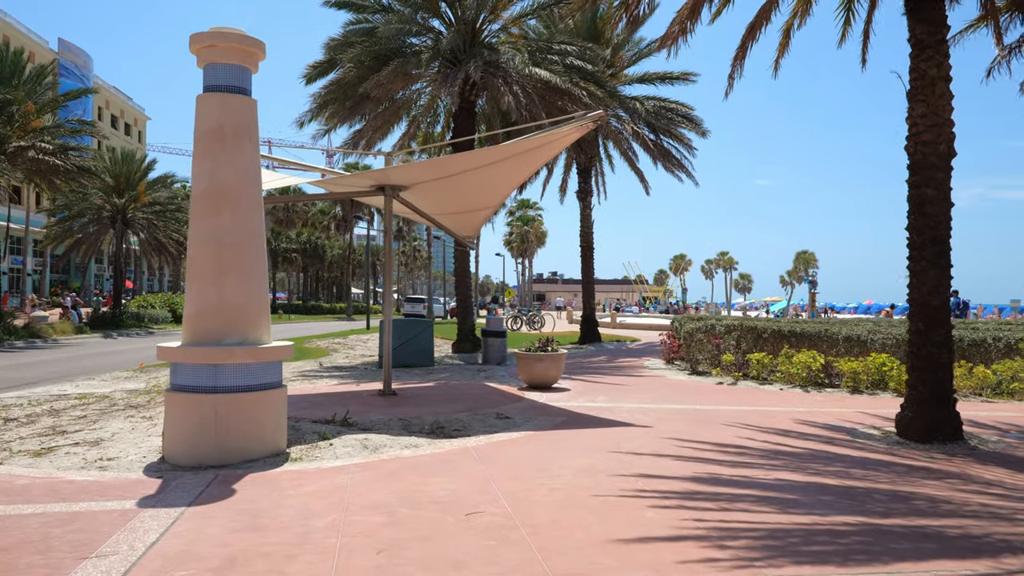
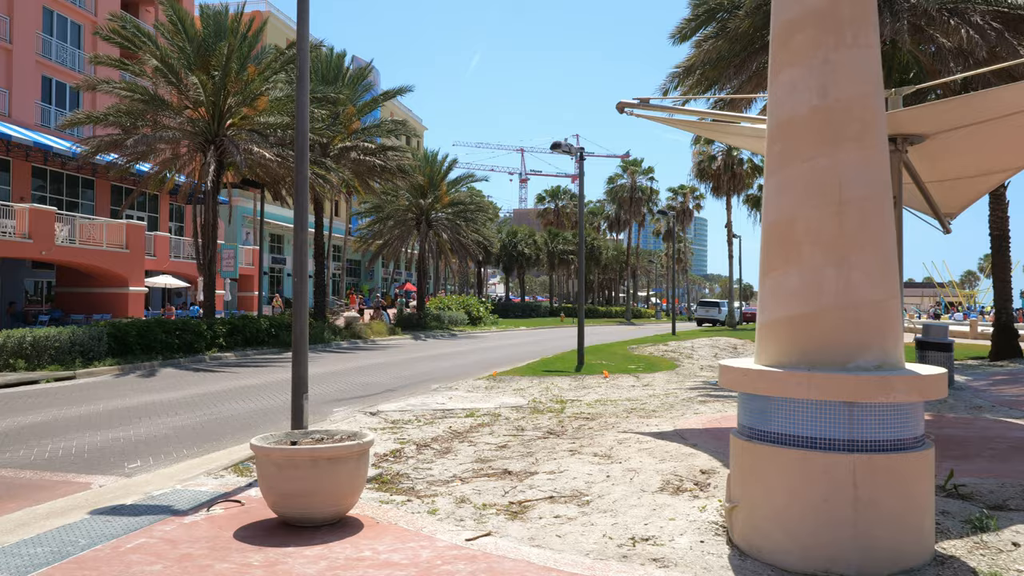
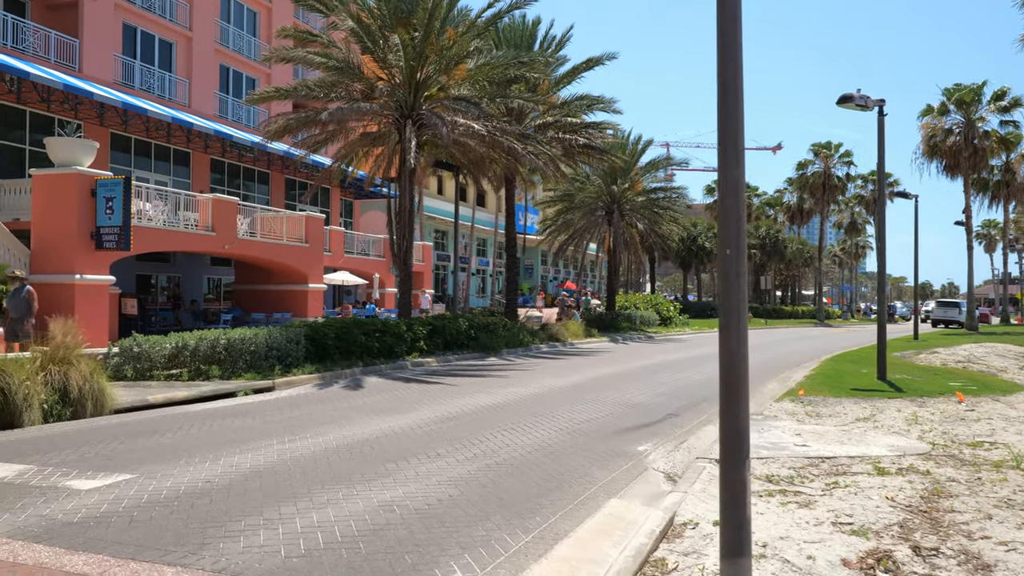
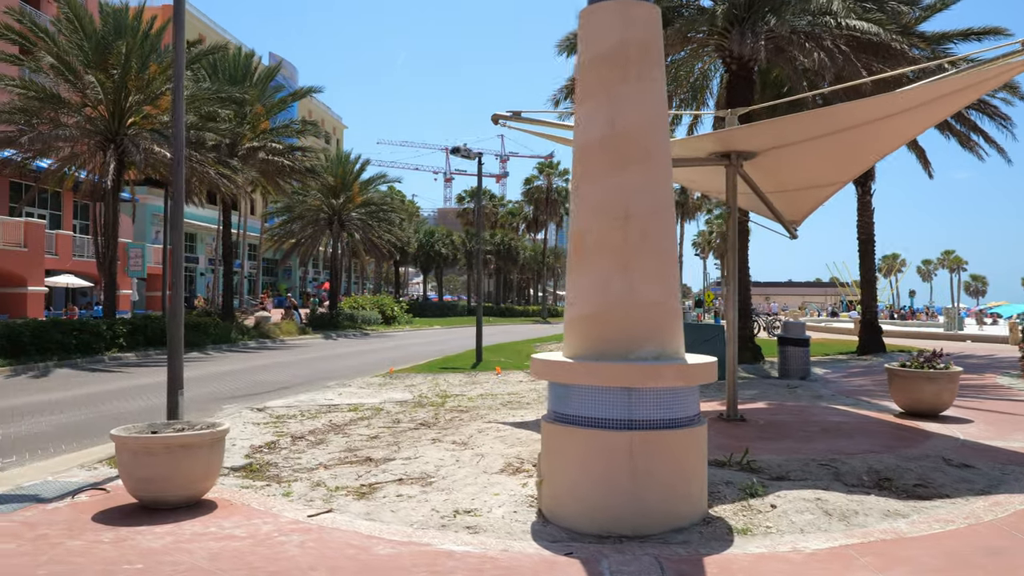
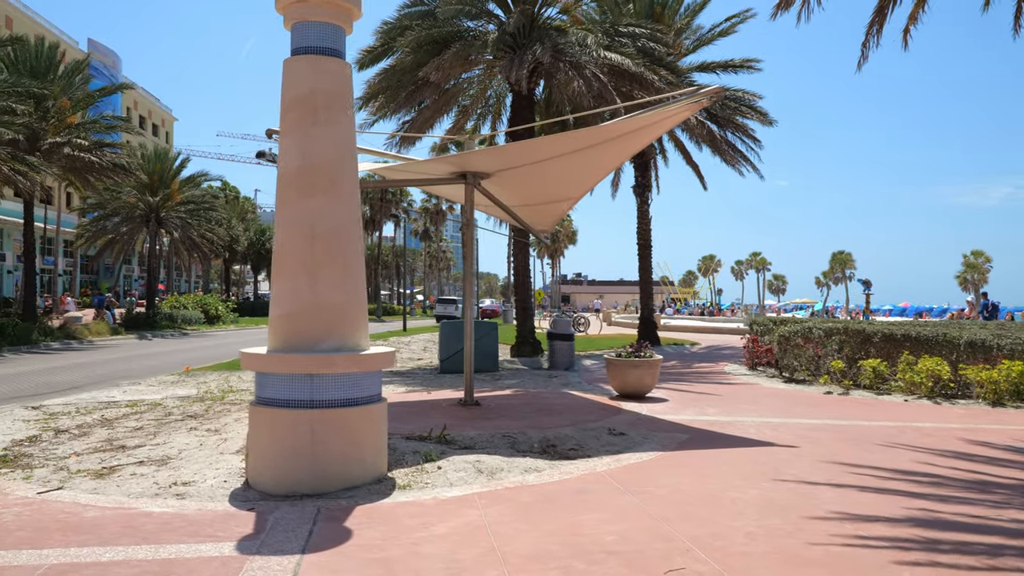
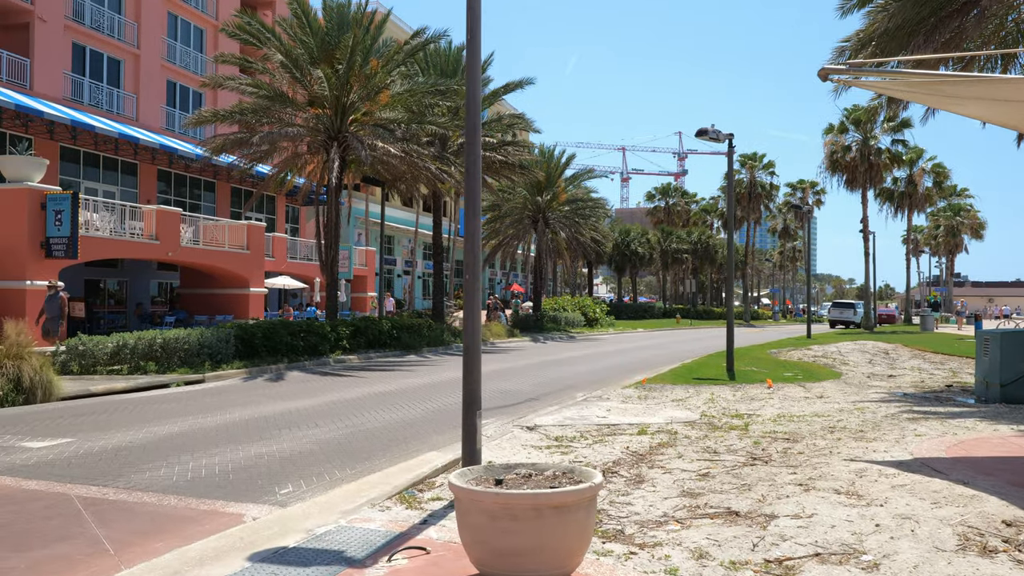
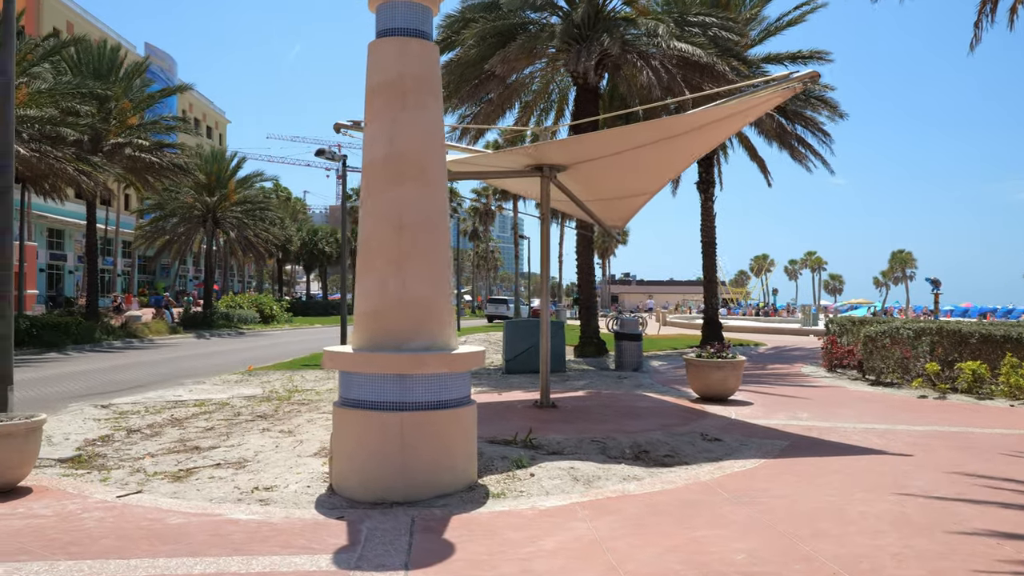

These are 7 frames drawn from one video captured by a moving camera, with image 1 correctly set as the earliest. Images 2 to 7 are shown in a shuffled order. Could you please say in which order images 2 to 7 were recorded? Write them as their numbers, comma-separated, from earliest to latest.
5, 7, 4, 2, 6, 3
